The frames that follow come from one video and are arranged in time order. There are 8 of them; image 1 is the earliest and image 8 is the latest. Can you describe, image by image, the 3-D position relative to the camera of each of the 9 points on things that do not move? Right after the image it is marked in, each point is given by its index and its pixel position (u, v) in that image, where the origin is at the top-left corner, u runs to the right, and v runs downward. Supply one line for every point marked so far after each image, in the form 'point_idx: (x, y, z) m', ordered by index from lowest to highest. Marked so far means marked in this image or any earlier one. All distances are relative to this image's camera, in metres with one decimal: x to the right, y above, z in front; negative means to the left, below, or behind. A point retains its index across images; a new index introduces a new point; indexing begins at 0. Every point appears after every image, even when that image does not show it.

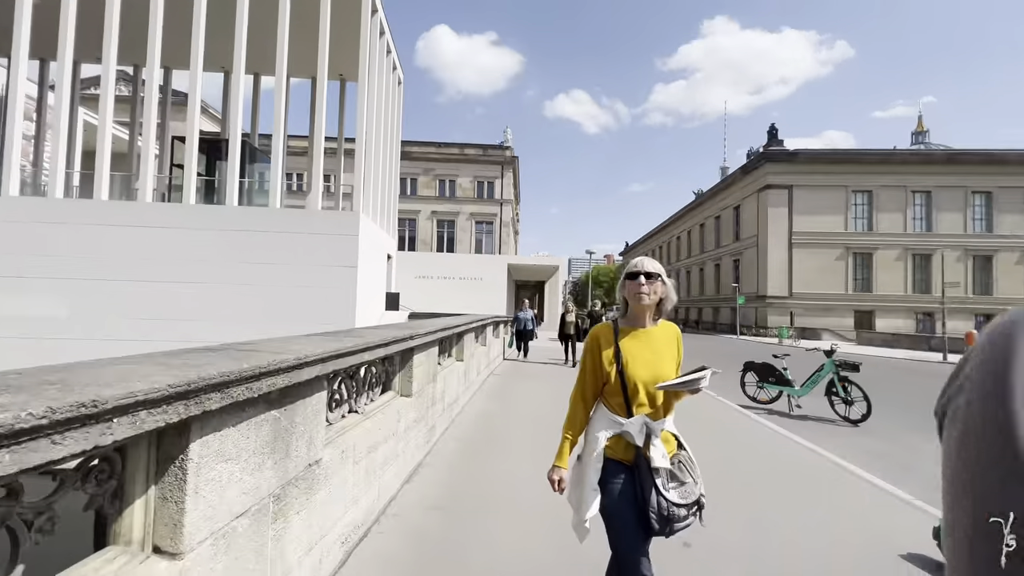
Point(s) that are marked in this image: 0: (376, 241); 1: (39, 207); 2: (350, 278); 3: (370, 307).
0: (-3.4, +1.2, +11.3) m
1: (-9.6, +1.7, +9.1) m
2: (-3.5, +0.2, +9.6) m
3: (-3.4, -0.5, +10.7) m
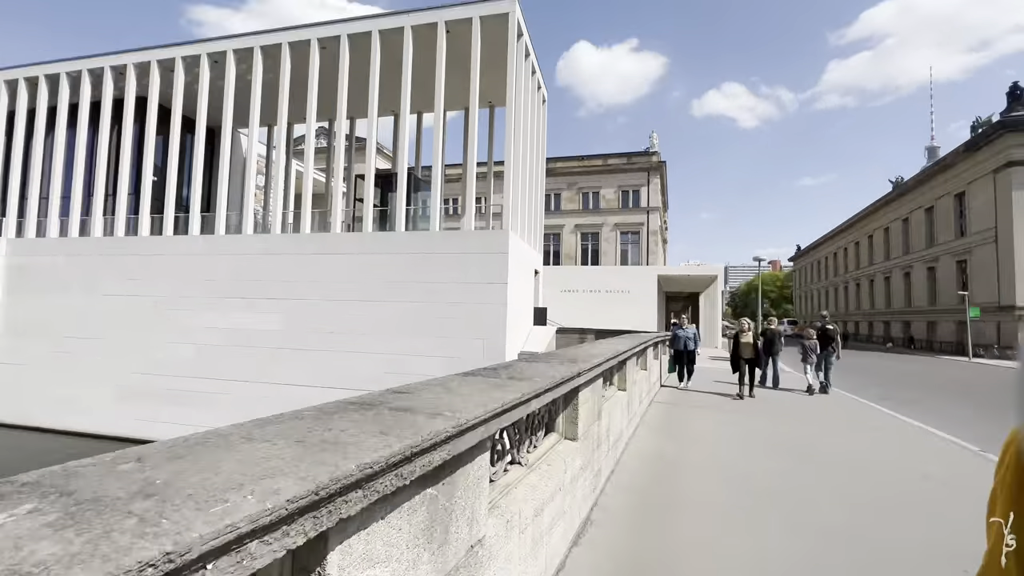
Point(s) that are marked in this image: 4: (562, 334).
0: (+0.3, +0.8, +11.5) m
1: (-6.3, +1.2, +11.4) m
2: (-0.2, -0.1, +9.9) m
3: (+0.2, -0.8, +10.9) m
4: (+1.4, -1.3, +12.9) m
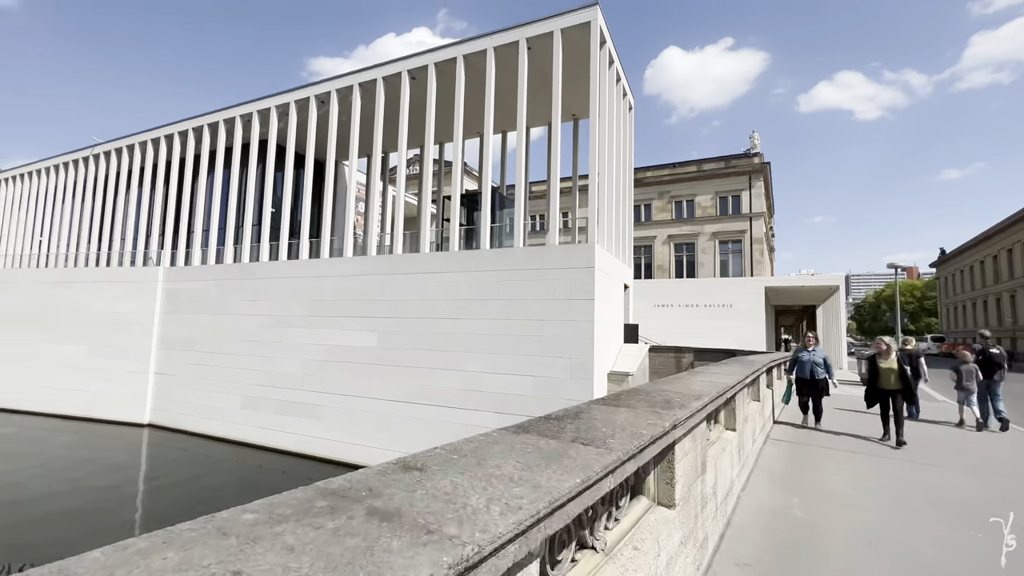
0: (+2.4, +0.4, +10.9) m
1: (-4.0, +0.7, +12.1) m
2: (+1.6, -0.5, +9.4) m
3: (+2.2, -1.2, +10.4) m
4: (+3.8, -1.7, +12.0) m
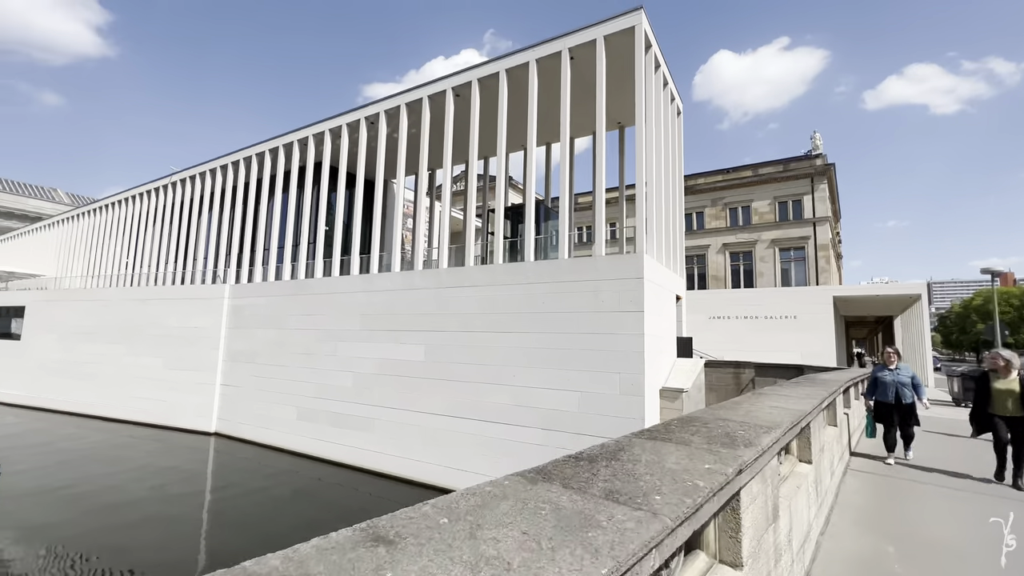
0: (+3.5, +0.1, +10.5) m
1: (-2.8, +0.3, +12.3) m
2: (+2.5, -0.7, +9.0) m
3: (+3.2, -1.5, +9.8) m
4: (+5.0, -2.0, +11.3) m
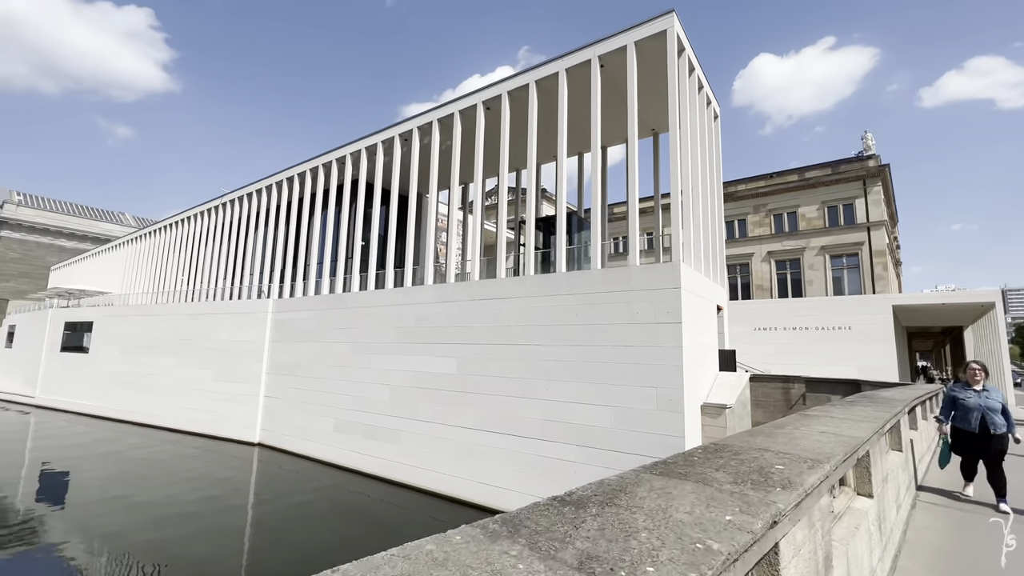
0: (+4.2, -0.1, +10.0) m
1: (-1.9, -0.1, +12.4) m
2: (+3.1, -0.9, +8.6) m
3: (+3.9, -1.7, +9.4) m
4: (+5.8, -2.2, +10.6) m
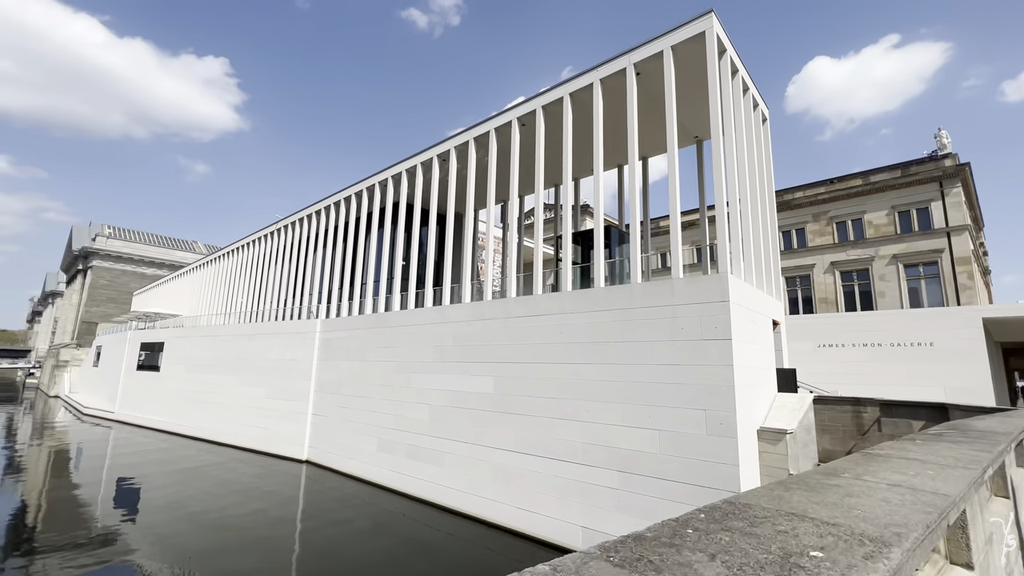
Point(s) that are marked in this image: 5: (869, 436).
0: (+5.0, -0.4, +9.2) m
1: (-0.9, -0.5, +12.2) m
2: (+3.7, -1.2, +7.9) m
3: (+4.6, -1.9, +8.6) m
4: (+6.7, -2.5, +9.6) m
5: (+7.2, -3.0, +9.0) m
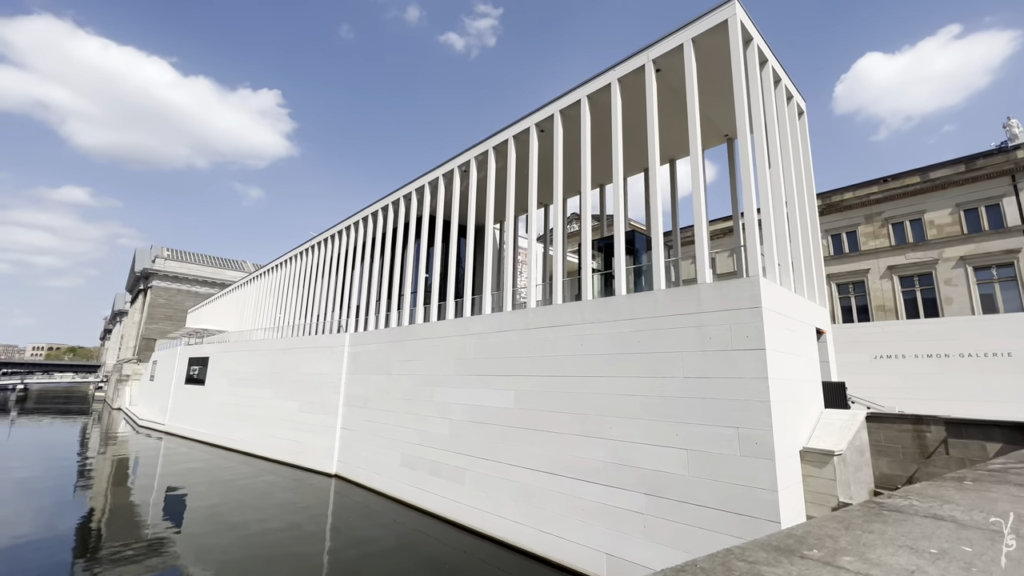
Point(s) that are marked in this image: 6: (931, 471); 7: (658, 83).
0: (+5.2, -0.4, +8.4) m
1: (-0.4, -0.8, +11.9) m
2: (+3.9, -1.2, +7.2) m
3: (+4.9, -2.0, +7.7) m
4: (+7.0, -2.6, +8.6) m
5: (+7.4, -3.0, +7.9) m
6: (+7.3, -3.2, +7.9) m
7: (+3.4, +4.7, +10.3) m
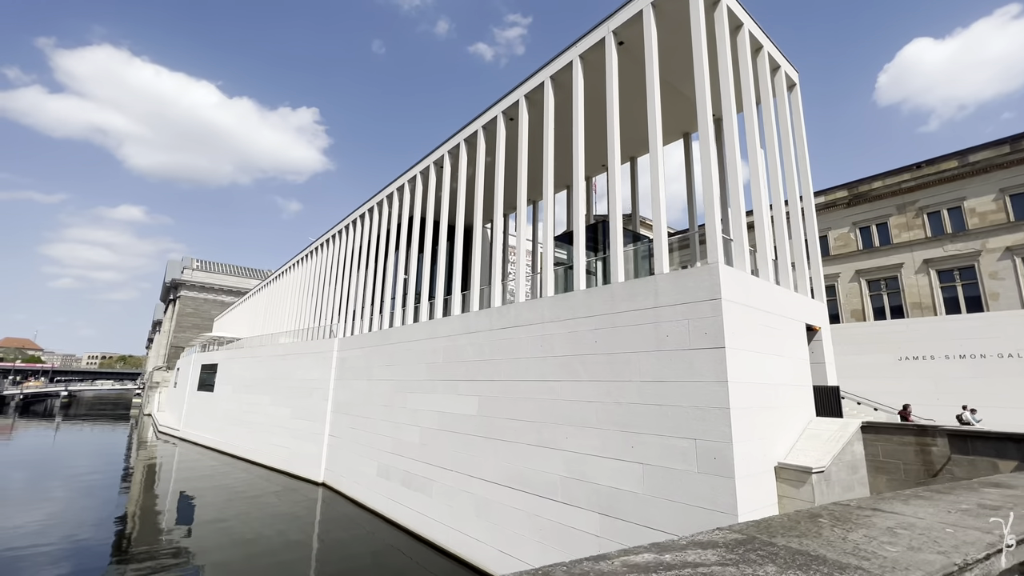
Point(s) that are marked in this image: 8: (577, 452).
0: (+4.2, -0.3, +7.3) m
1: (-1.1, -0.8, +11.1) m
2: (+2.8, -1.1, +6.2) m
3: (+3.8, -1.8, +6.6) m
4: (+6.0, -2.4, +7.3) m
5: (+6.4, -2.8, +6.6) m
6: (+6.3, -3.0, +6.6) m
7: (+2.4, +4.8, +9.4) m
8: (+1.2, -2.8, +7.7) m
